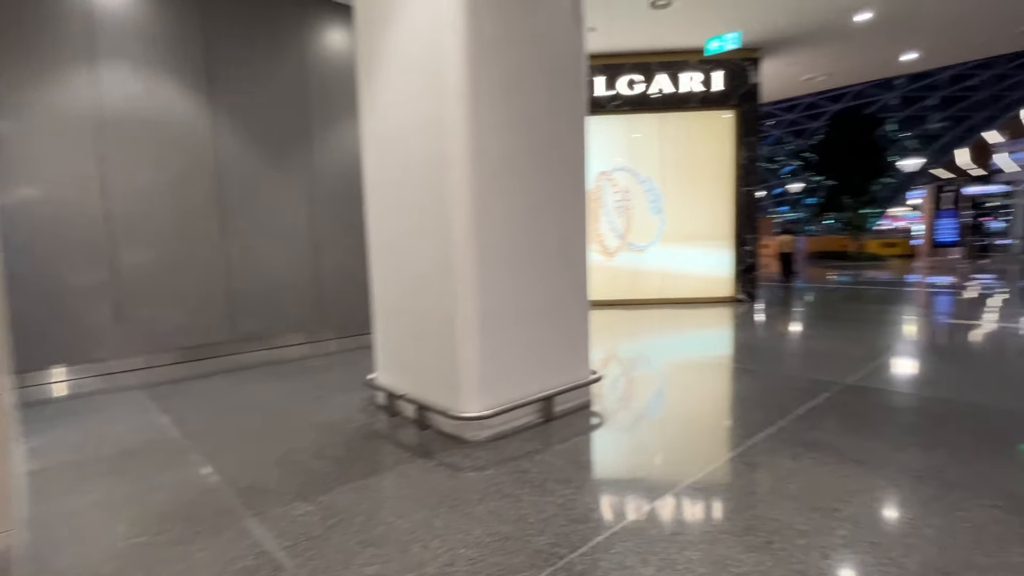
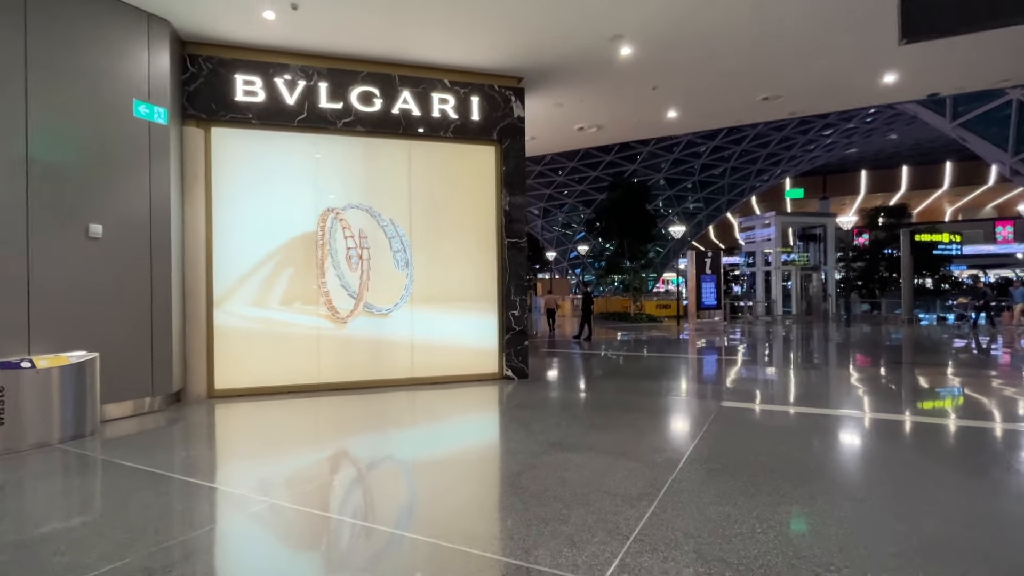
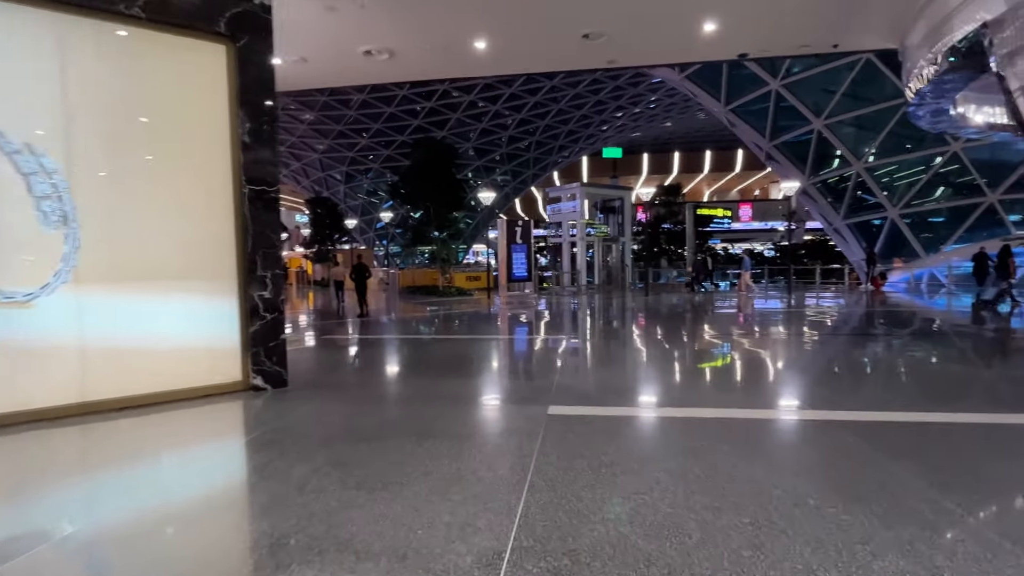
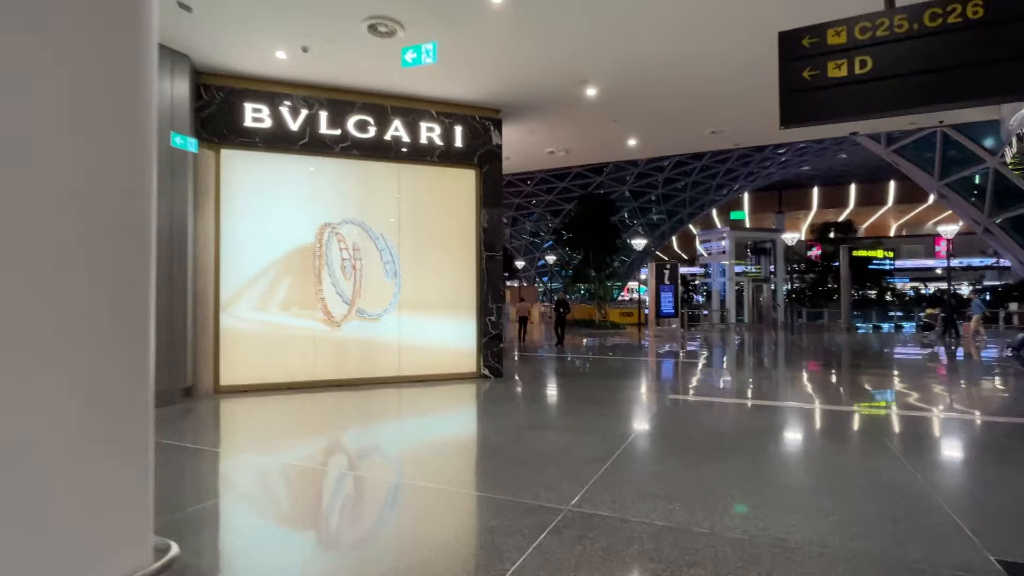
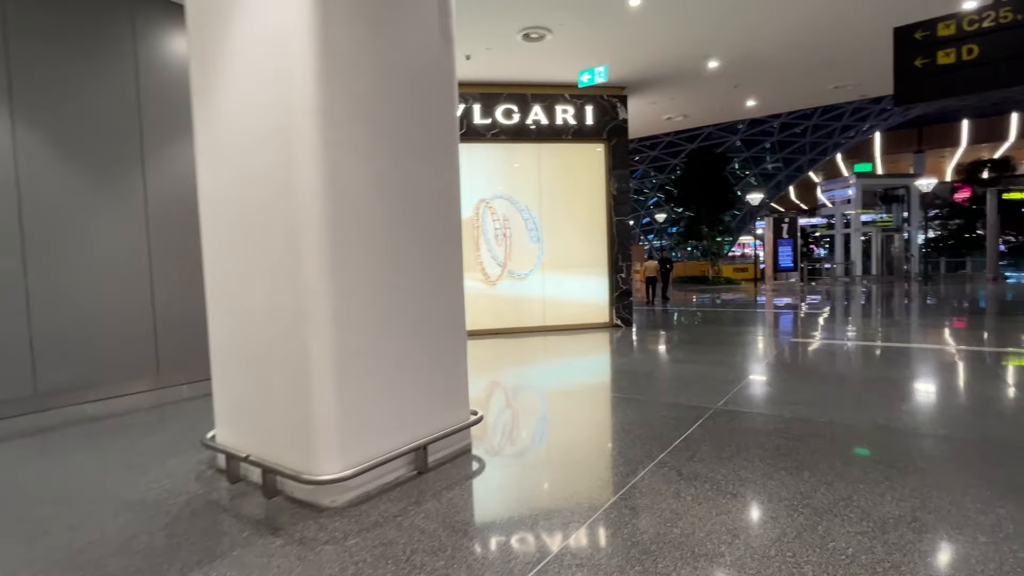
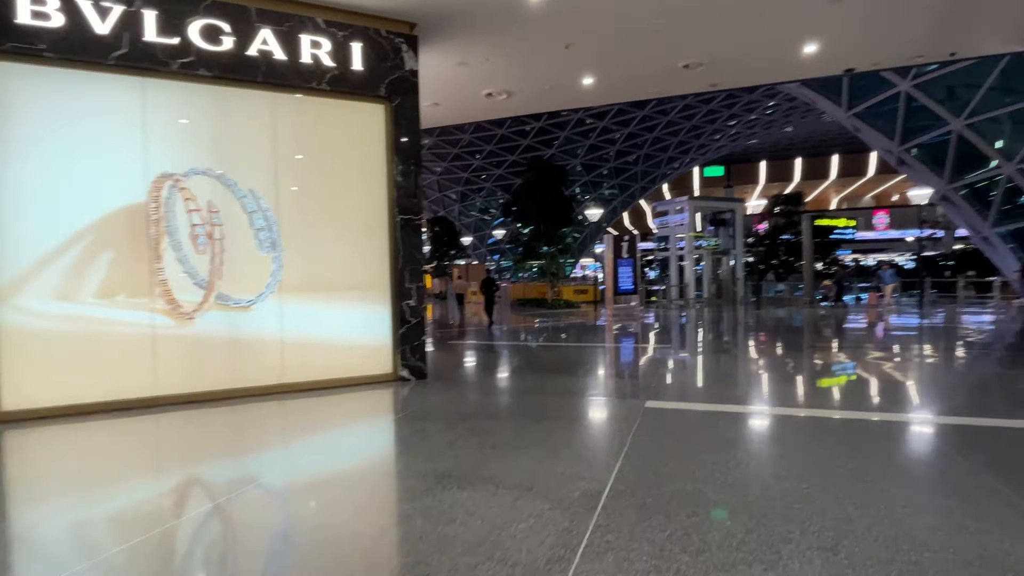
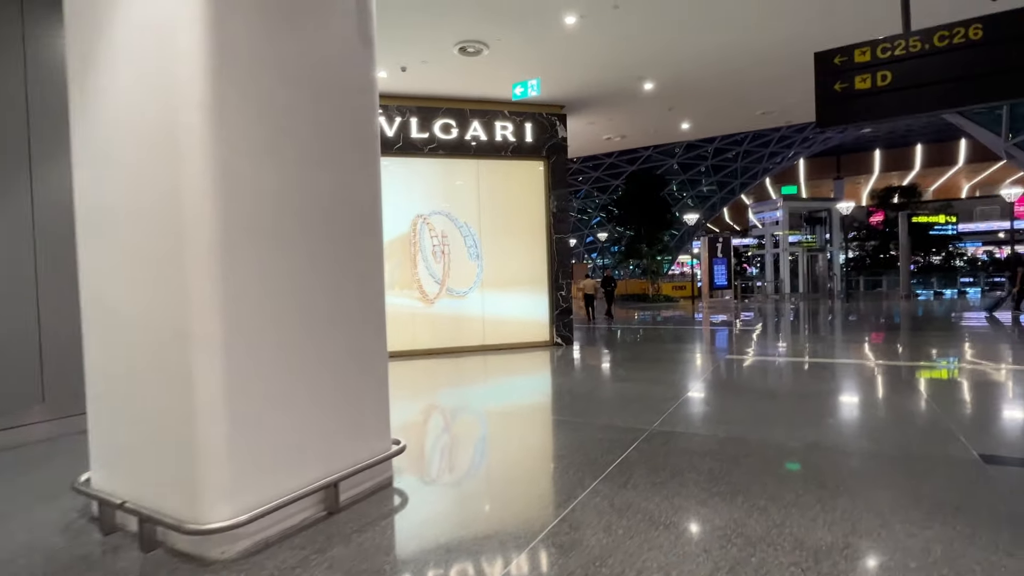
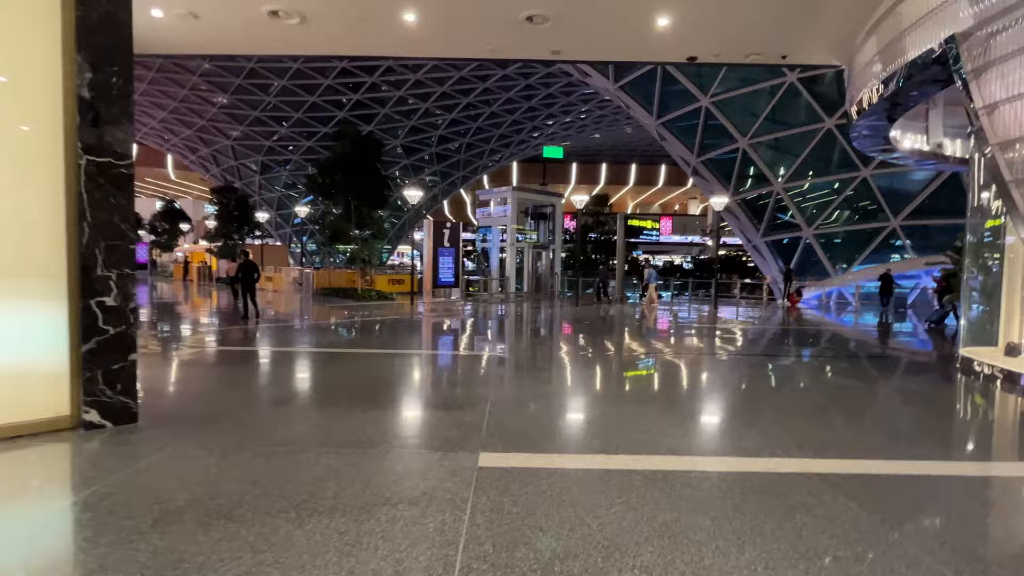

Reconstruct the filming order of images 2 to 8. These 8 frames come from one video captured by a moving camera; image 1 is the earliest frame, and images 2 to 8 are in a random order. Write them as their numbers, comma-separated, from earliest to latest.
5, 7, 4, 2, 6, 3, 8
